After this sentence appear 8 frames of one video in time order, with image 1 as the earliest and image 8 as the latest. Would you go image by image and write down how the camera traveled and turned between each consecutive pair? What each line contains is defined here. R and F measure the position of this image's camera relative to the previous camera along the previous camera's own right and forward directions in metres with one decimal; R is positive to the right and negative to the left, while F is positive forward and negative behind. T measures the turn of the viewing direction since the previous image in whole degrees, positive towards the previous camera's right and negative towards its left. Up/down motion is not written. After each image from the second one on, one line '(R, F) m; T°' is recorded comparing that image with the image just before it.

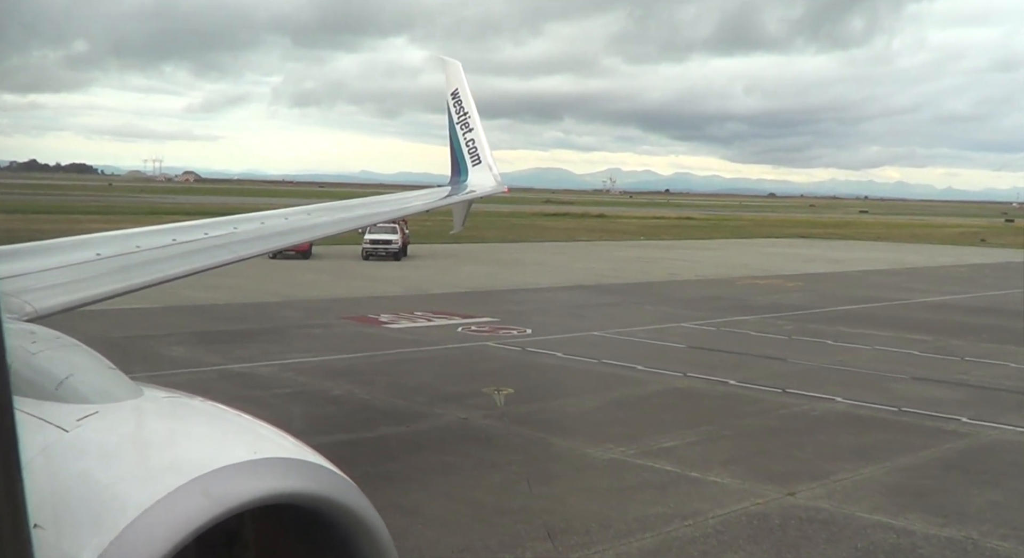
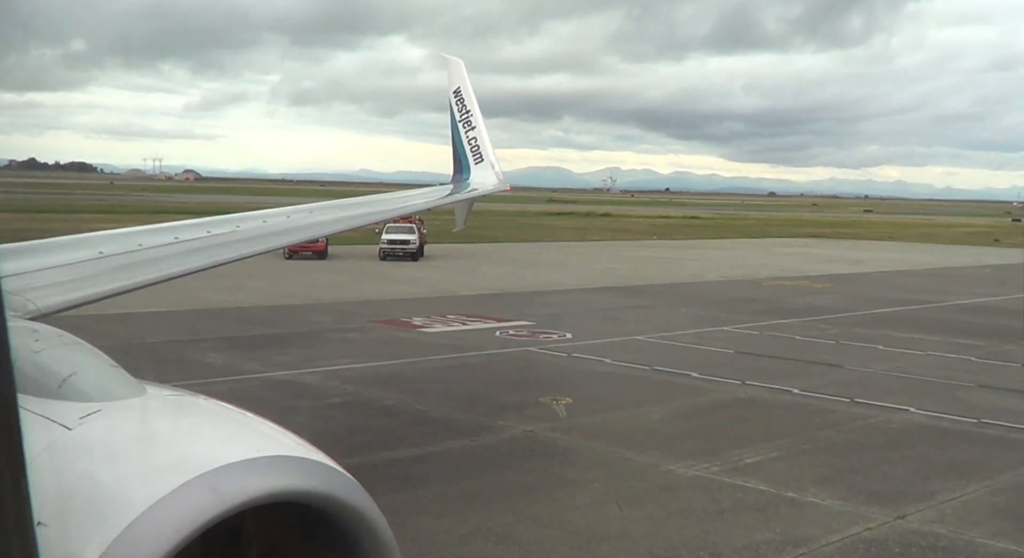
(-0.8, +0.6) m; 0°
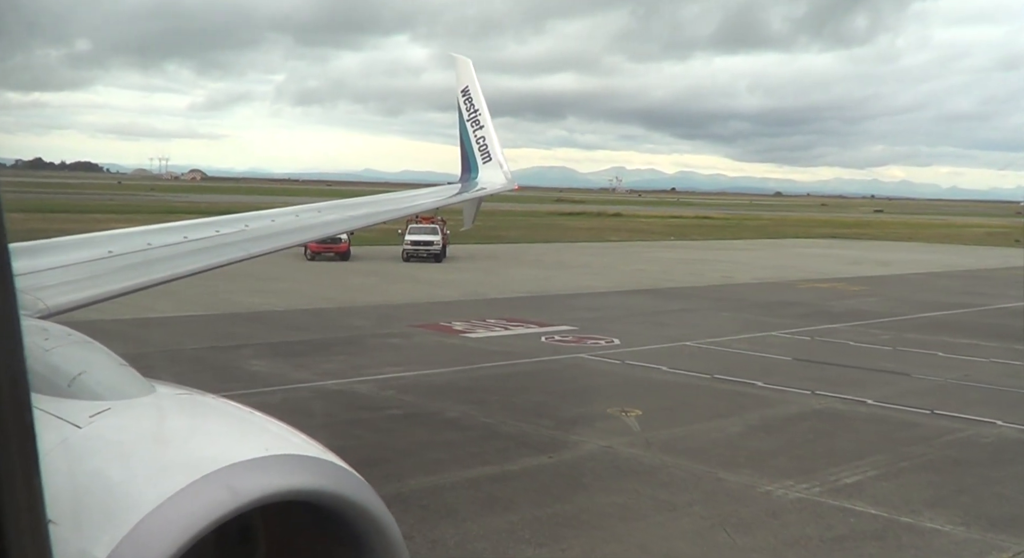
(-0.8, +0.6) m; 0°
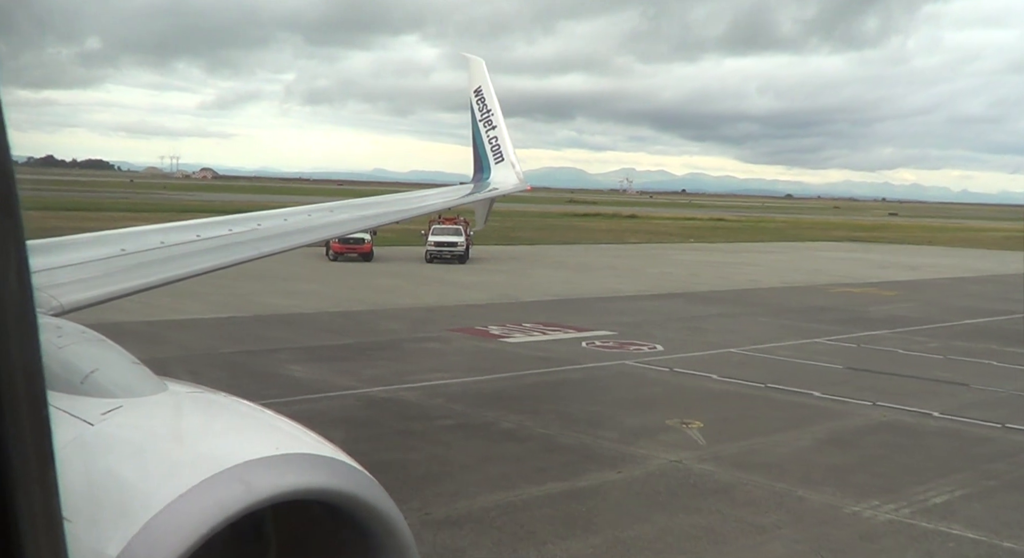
(-0.6, +0.5) m; -1°
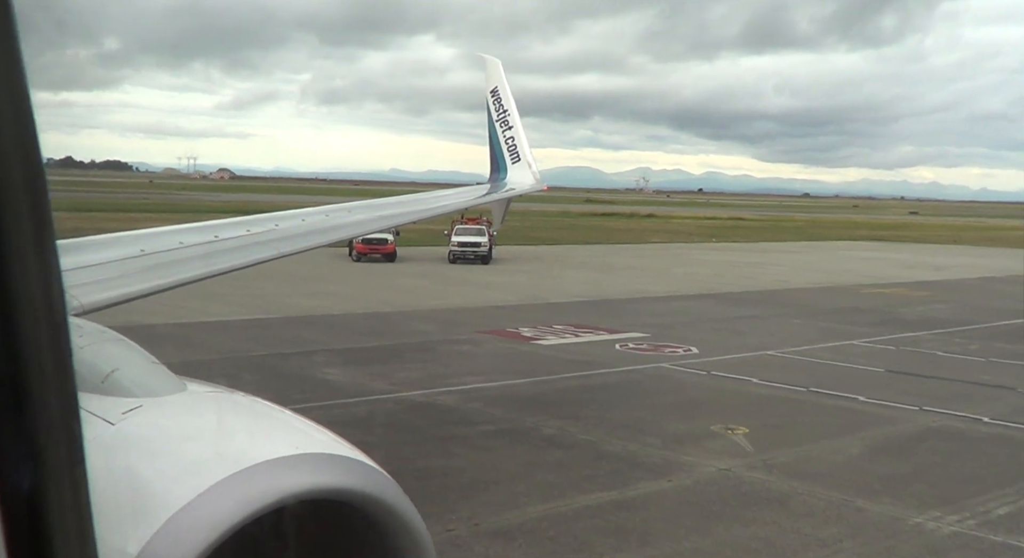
(-0.3, +0.2) m; -1°
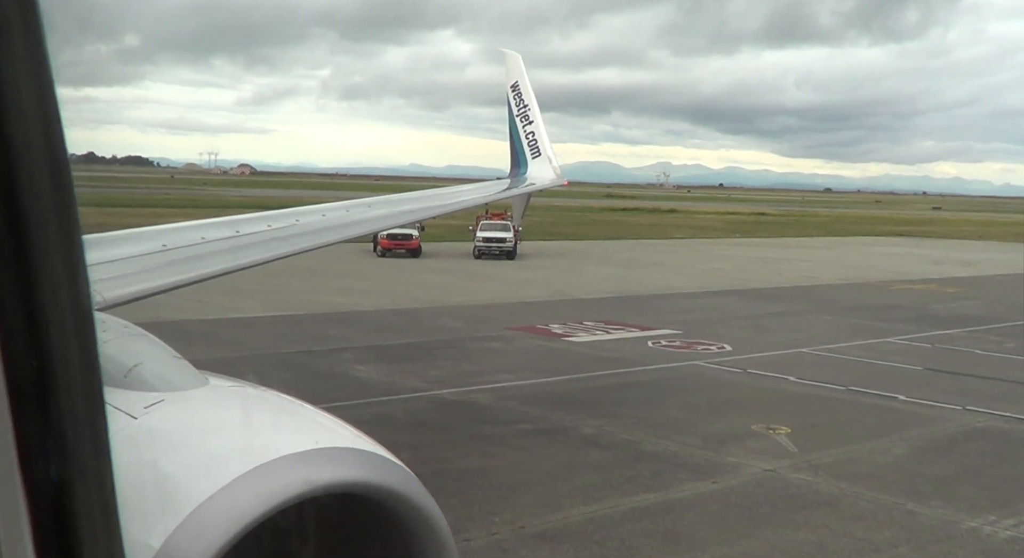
(-0.2, +0.1) m; -1°
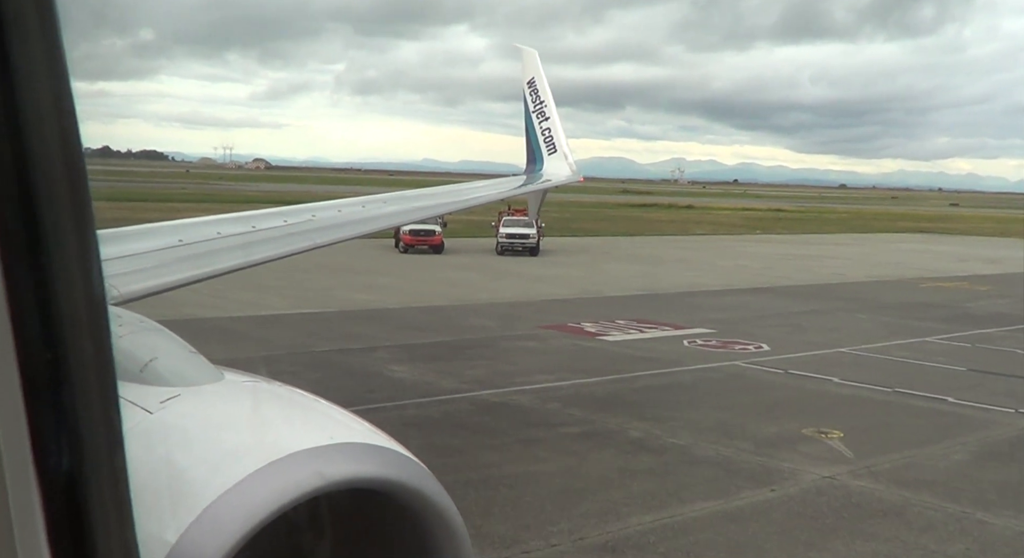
(-0.4, +0.3) m; -1°
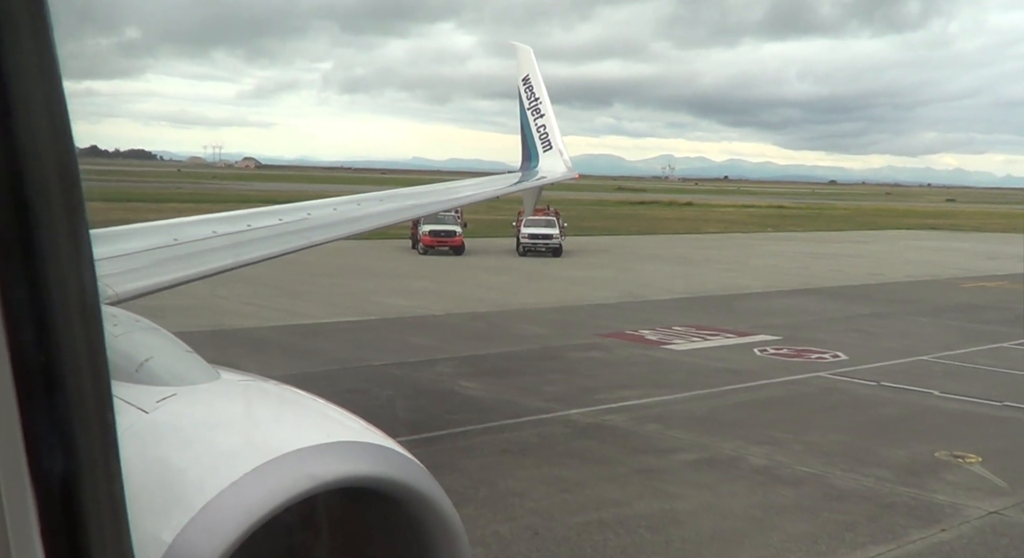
(-1.2, +1.1) m; +1°
